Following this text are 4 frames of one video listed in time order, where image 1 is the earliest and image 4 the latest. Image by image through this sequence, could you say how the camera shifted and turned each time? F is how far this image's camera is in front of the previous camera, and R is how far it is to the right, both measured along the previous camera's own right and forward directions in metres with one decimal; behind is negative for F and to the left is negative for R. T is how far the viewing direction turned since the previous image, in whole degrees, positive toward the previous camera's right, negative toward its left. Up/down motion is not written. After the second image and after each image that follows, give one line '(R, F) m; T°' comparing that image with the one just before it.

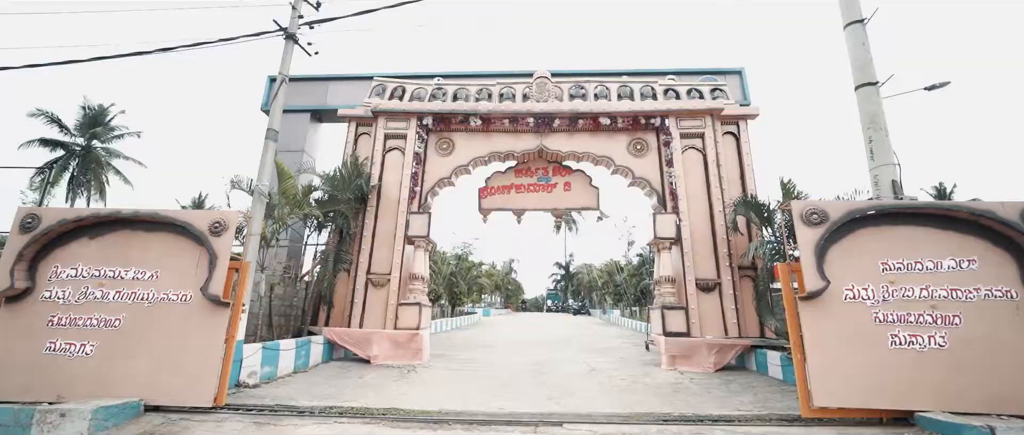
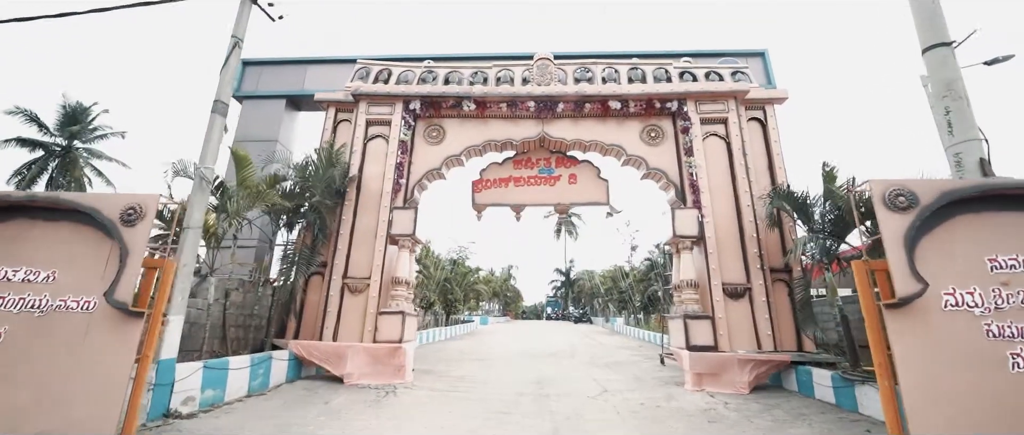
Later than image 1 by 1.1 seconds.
(0.0, +1.0) m; 0°
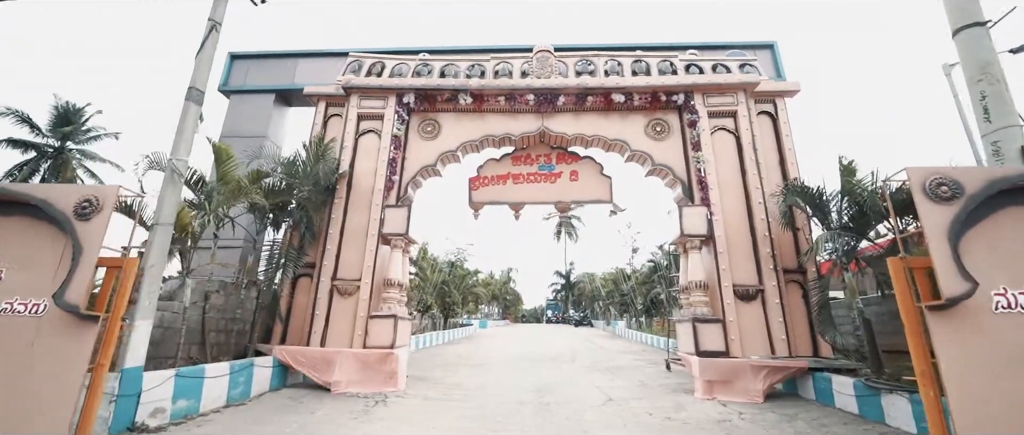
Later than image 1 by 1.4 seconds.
(0.0, +0.4) m; 0°
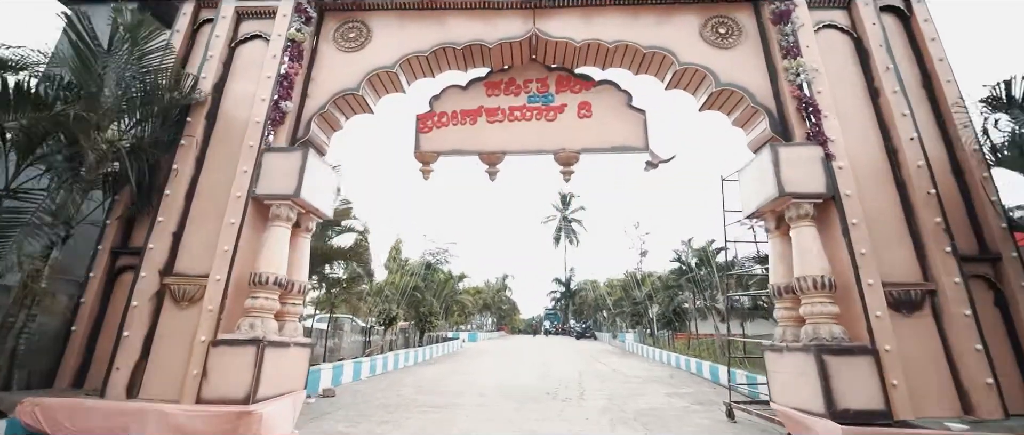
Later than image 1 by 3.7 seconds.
(+0.3, +2.9) m; 0°
